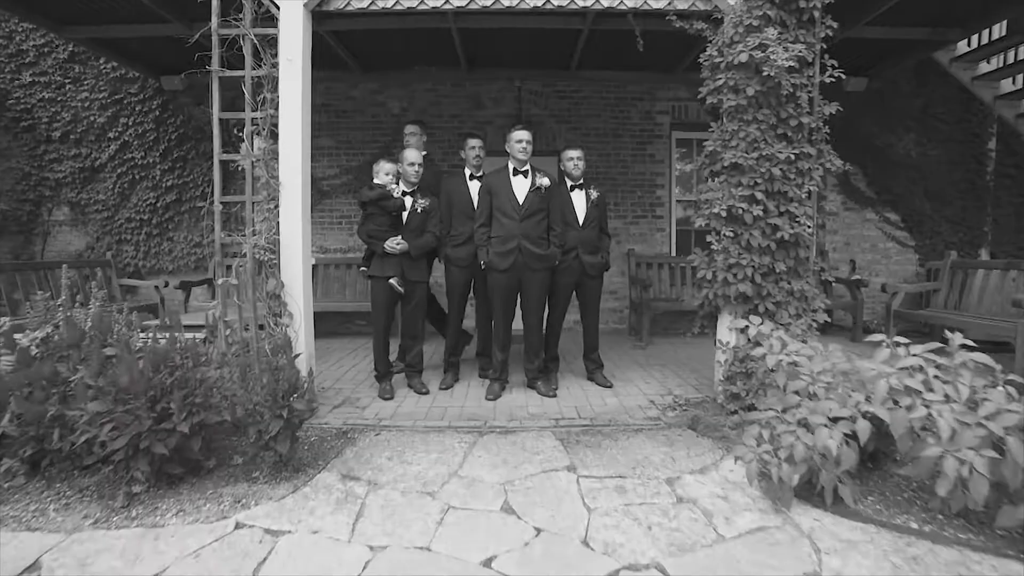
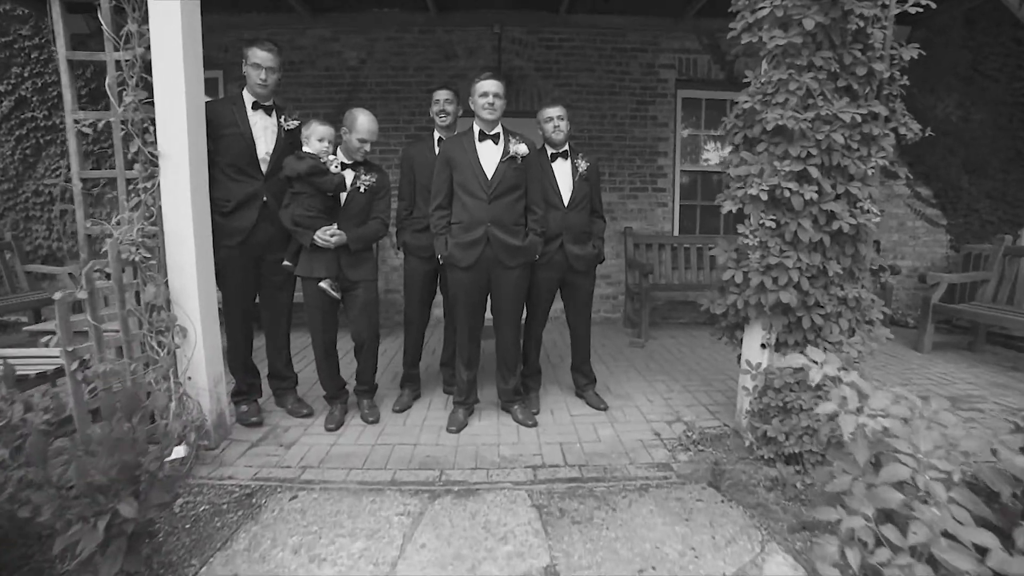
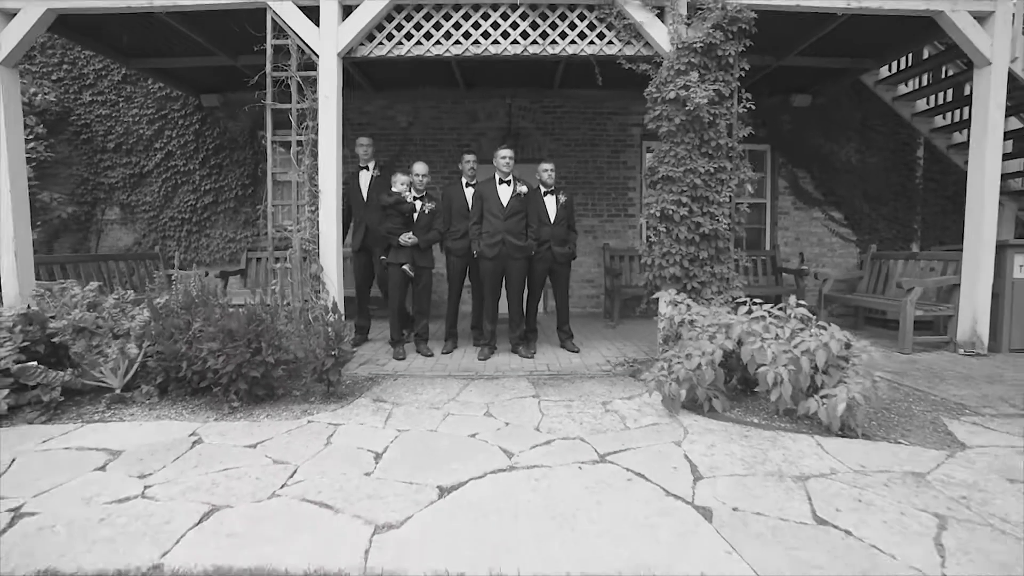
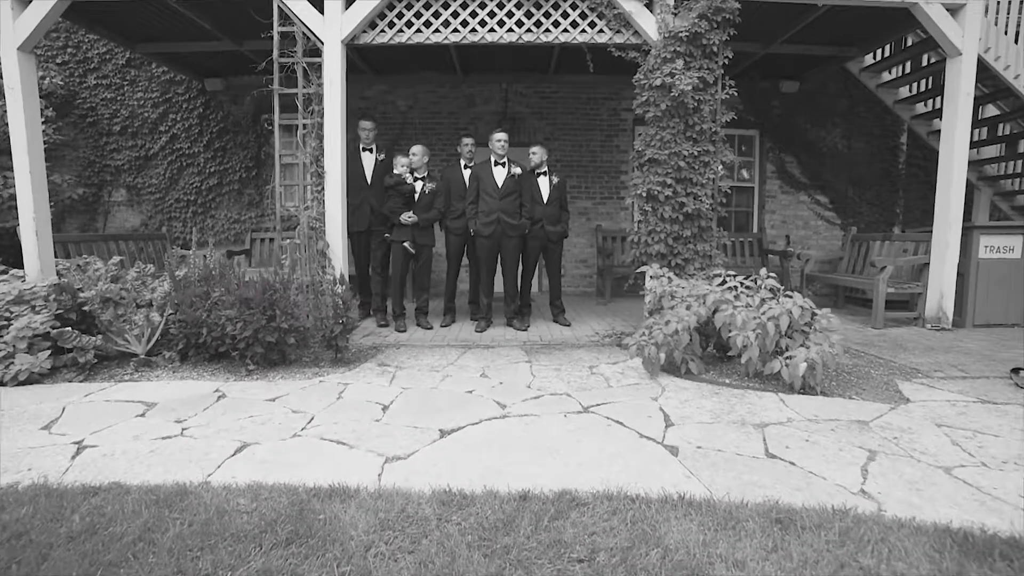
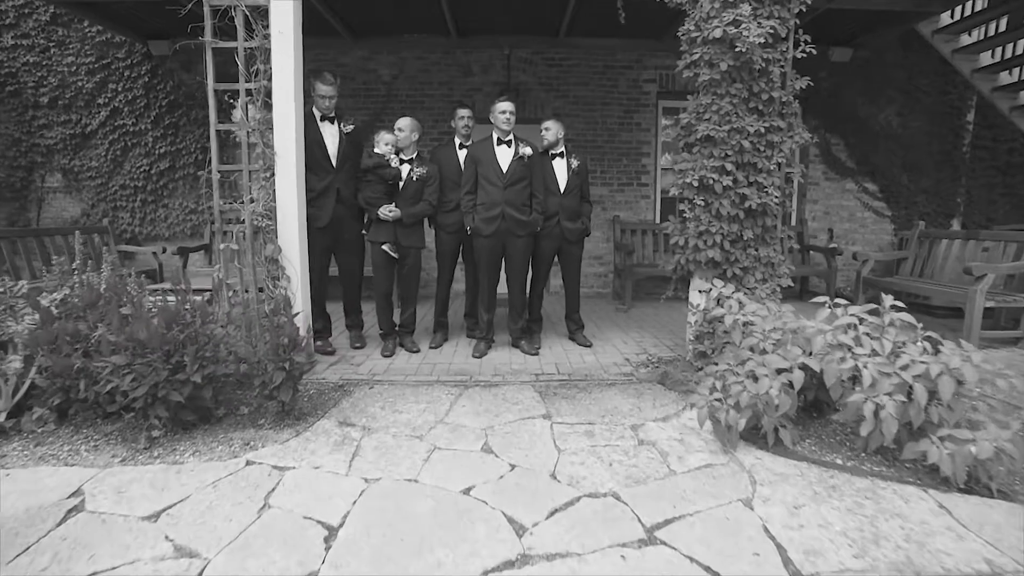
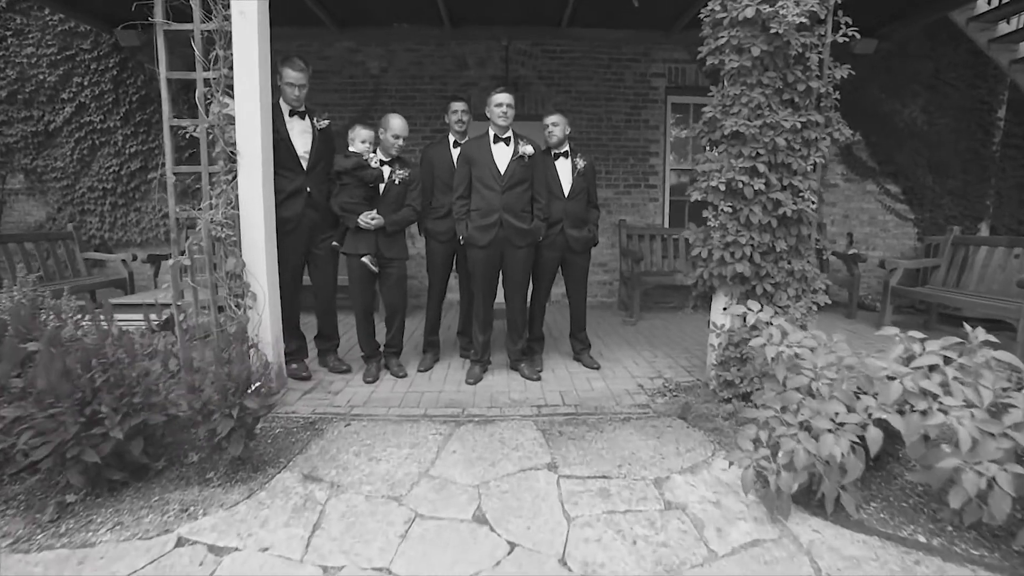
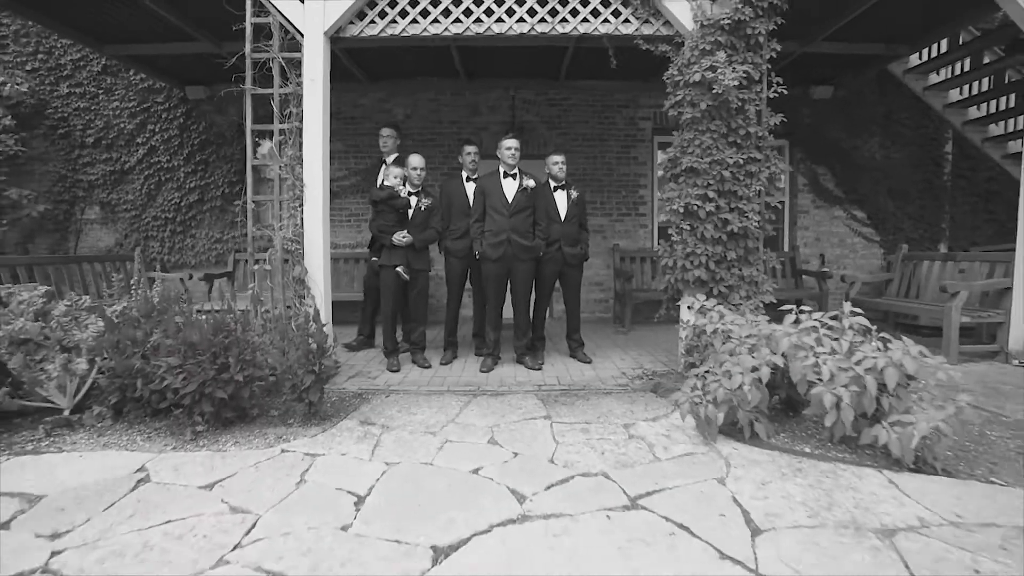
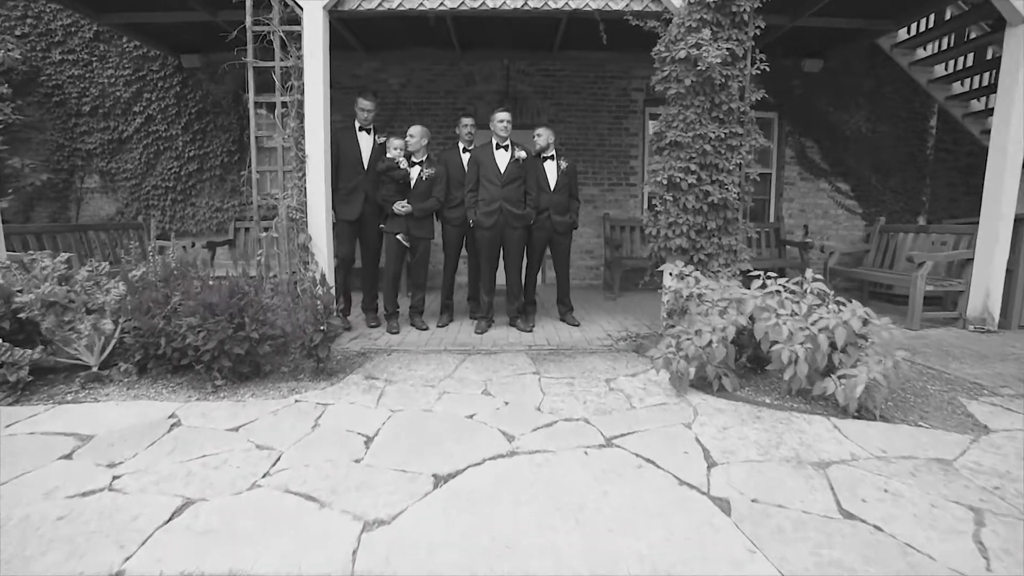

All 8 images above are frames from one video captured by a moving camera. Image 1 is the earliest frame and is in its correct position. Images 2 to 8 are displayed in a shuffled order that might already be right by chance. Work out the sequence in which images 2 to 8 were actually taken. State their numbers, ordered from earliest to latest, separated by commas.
7, 3, 4, 8, 5, 6, 2
